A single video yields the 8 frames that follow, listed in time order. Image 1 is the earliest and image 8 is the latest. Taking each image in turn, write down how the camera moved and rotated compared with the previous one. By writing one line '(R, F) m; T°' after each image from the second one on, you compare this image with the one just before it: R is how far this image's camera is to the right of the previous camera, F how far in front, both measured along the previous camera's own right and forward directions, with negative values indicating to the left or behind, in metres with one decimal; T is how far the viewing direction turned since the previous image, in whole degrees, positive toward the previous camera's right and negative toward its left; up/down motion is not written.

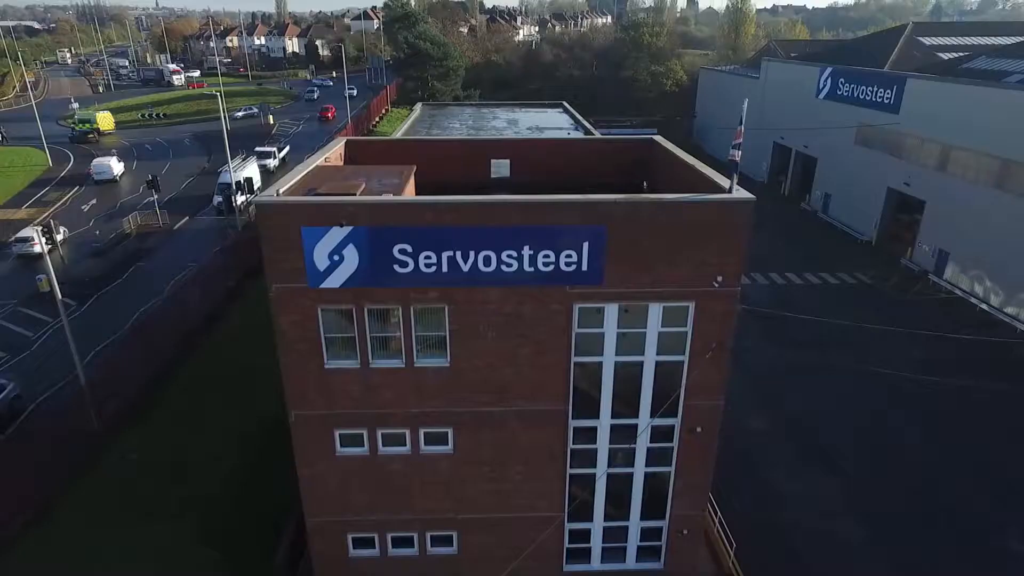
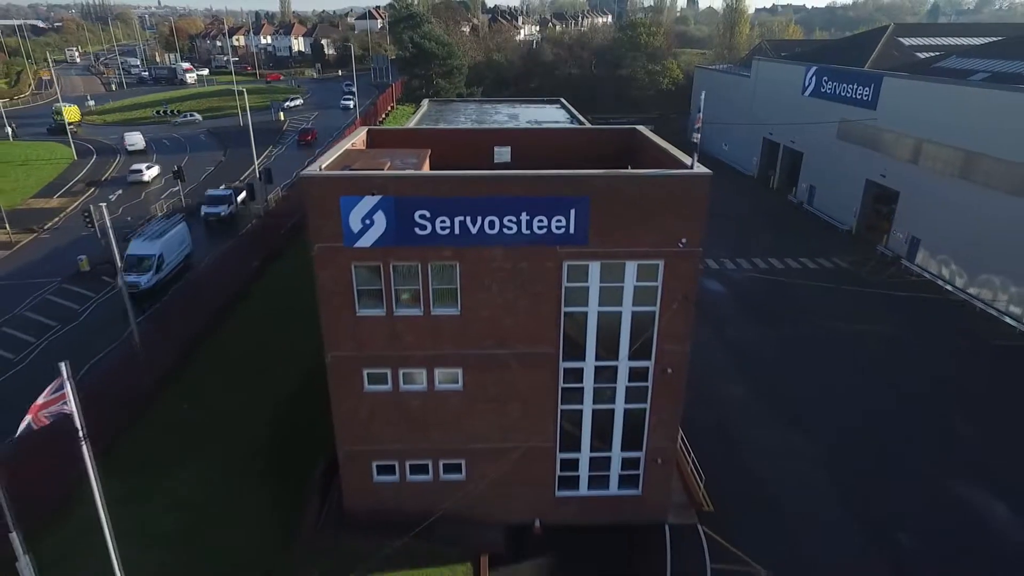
(0.0, -2.3) m; 0°
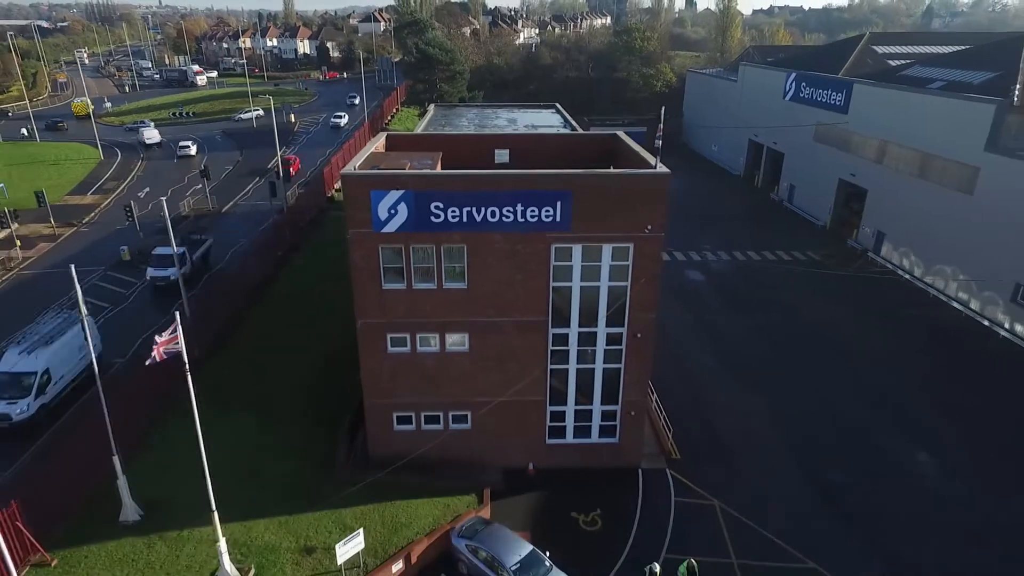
(+0.1, -3.0) m; 0°
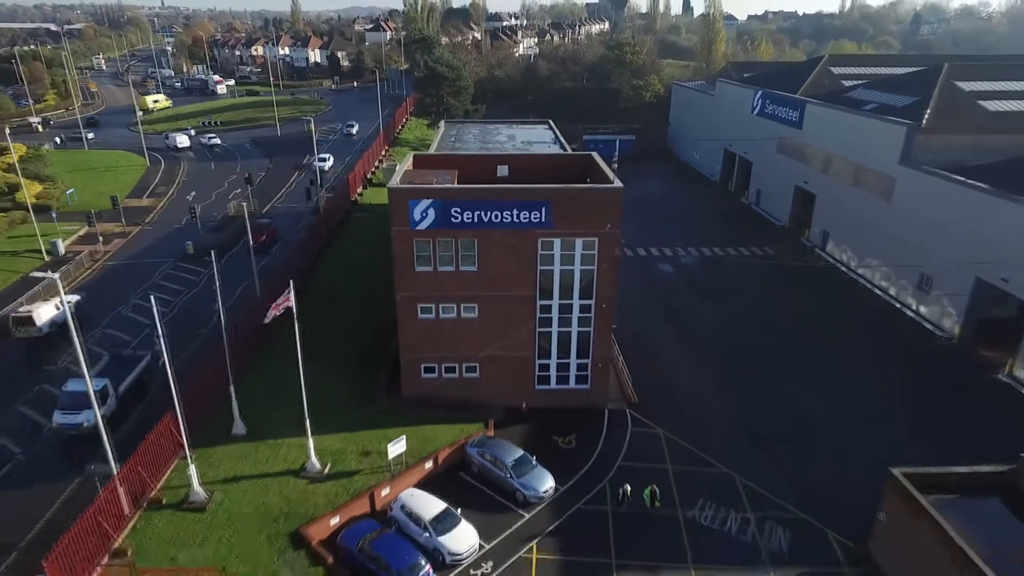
(+0.1, -6.1) m; 0°
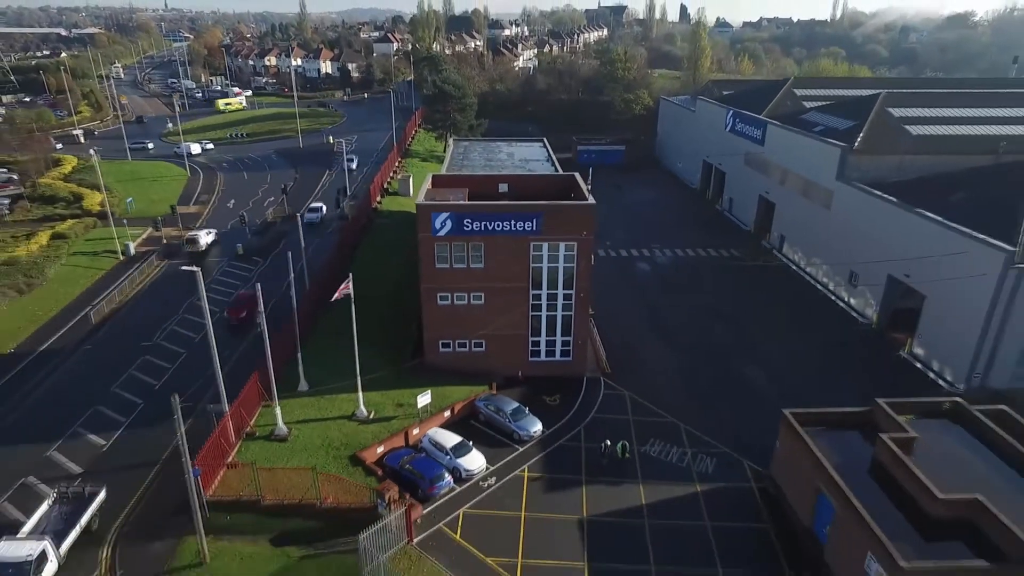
(+0.1, -6.7) m; 0°
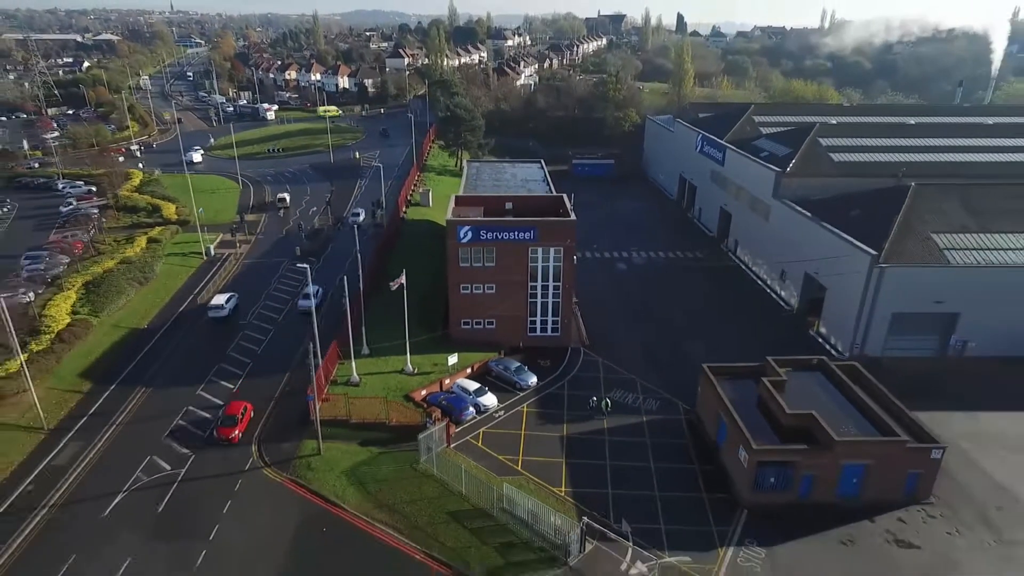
(-0.1, -10.7) m; 0°
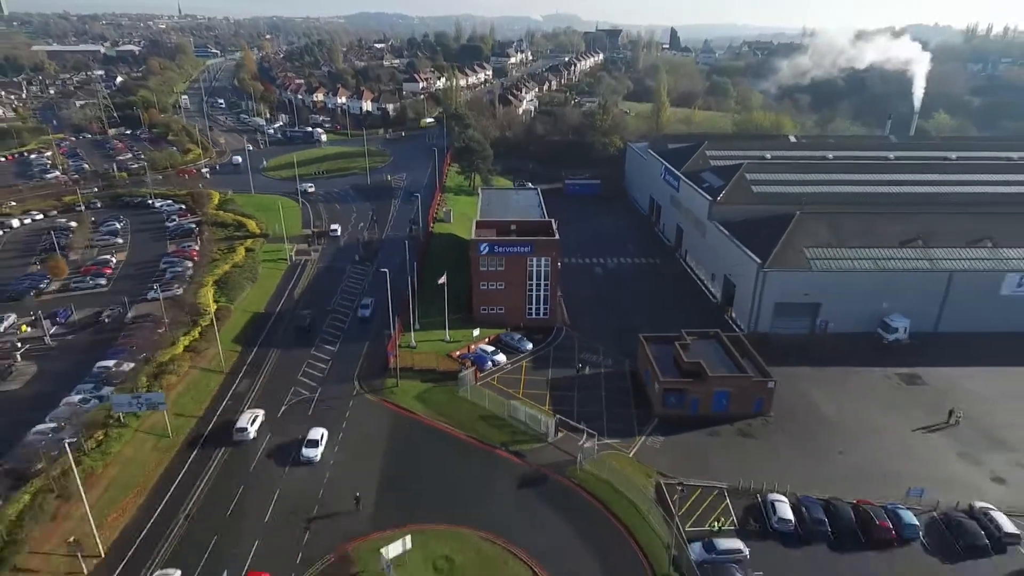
(-0.2, -18.5) m; 0°
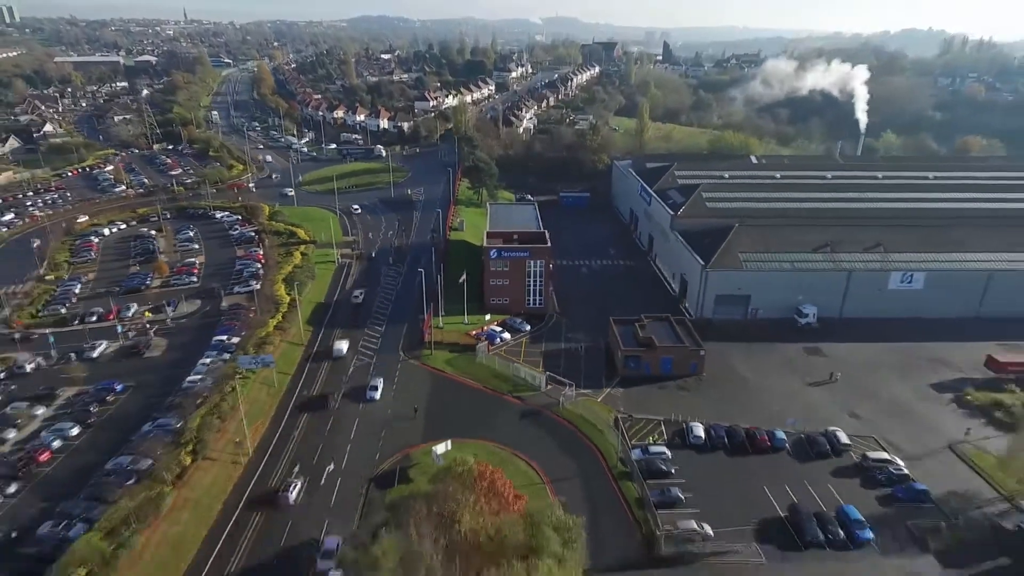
(-0.3, -17.8) m; 0°
